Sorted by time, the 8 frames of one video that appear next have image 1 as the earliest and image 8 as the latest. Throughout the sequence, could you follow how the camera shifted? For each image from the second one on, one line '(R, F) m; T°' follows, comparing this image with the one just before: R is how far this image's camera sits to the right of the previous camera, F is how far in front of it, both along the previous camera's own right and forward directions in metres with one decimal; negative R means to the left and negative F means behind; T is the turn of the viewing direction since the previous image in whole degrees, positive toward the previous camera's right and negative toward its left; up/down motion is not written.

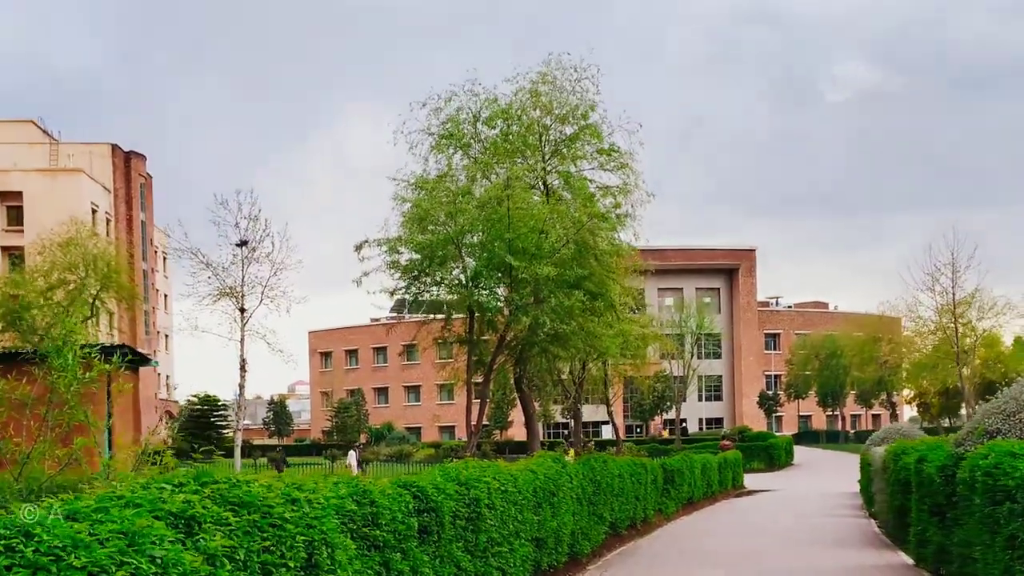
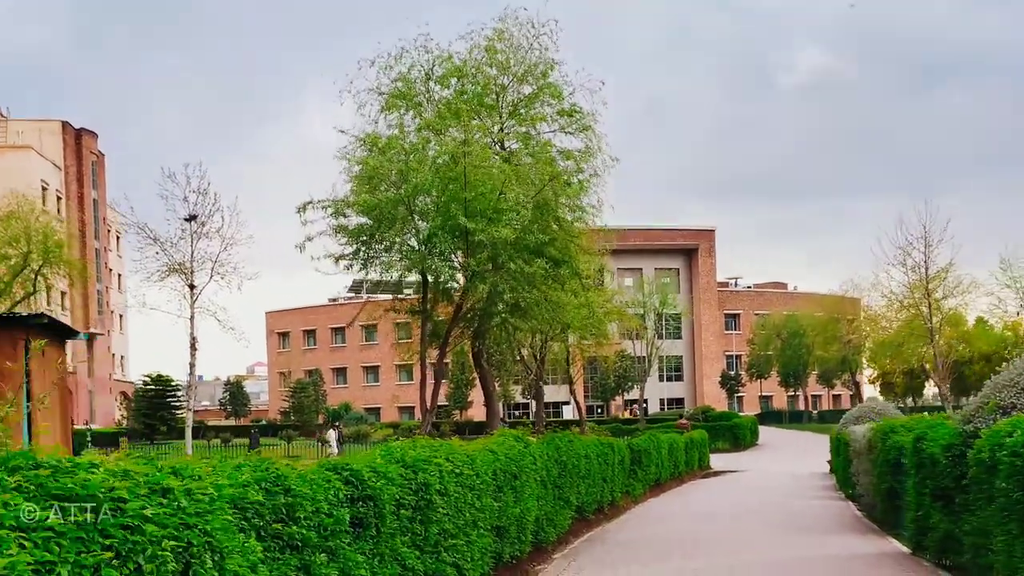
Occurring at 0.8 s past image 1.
(+0.1, +1.6) m; +3°
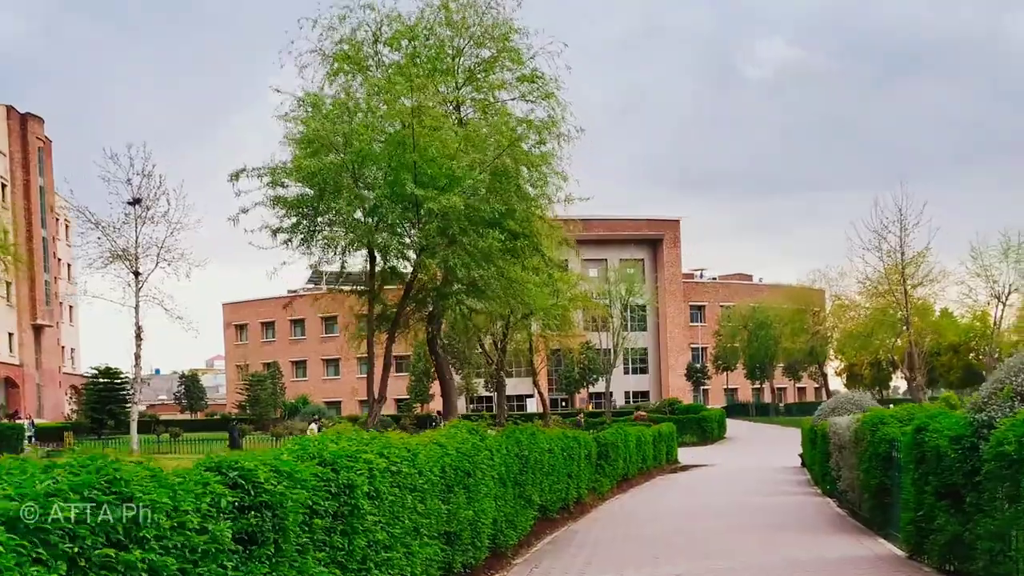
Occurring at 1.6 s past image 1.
(+0.2, +1.6) m; +2°
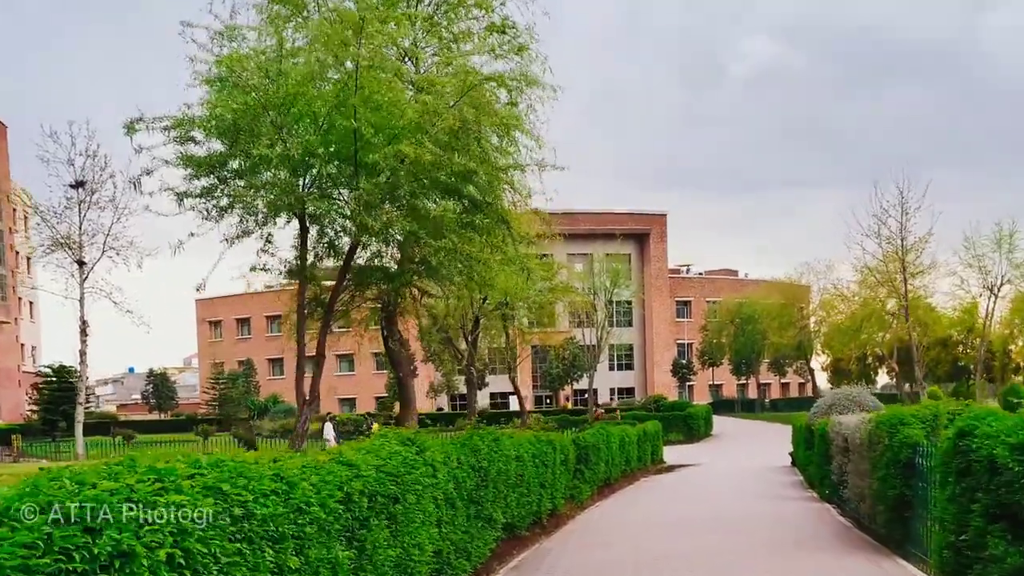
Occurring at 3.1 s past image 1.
(+0.4, +2.3) m; +1°
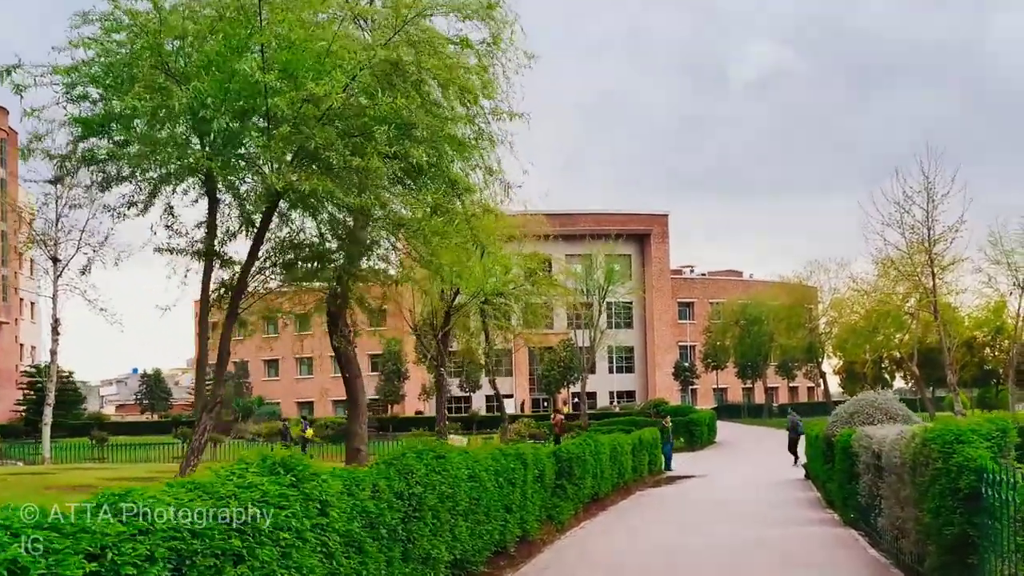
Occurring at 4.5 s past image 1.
(+0.7, +2.8) m; 0°
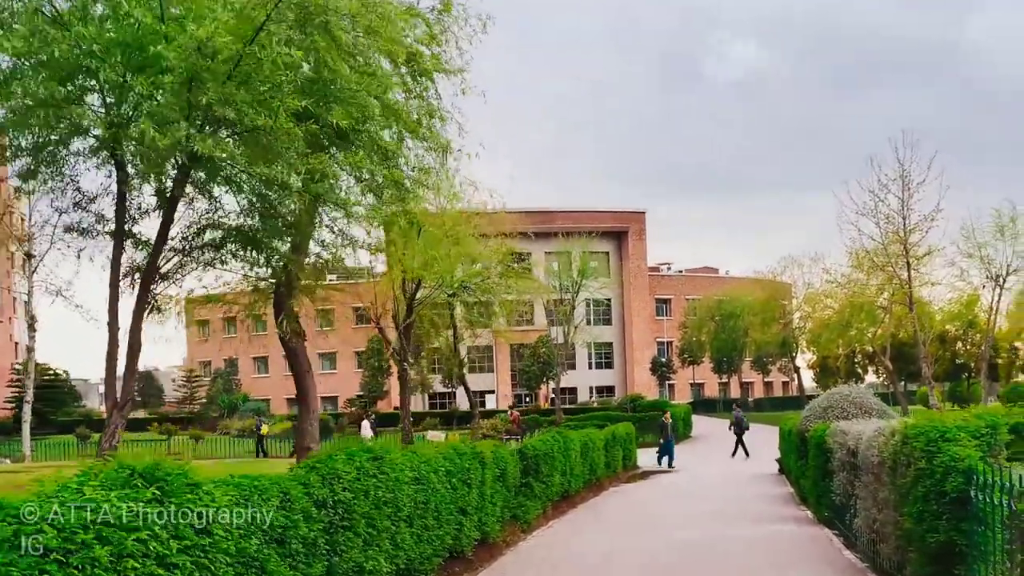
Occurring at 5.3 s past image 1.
(+0.3, +0.9) m; +1°
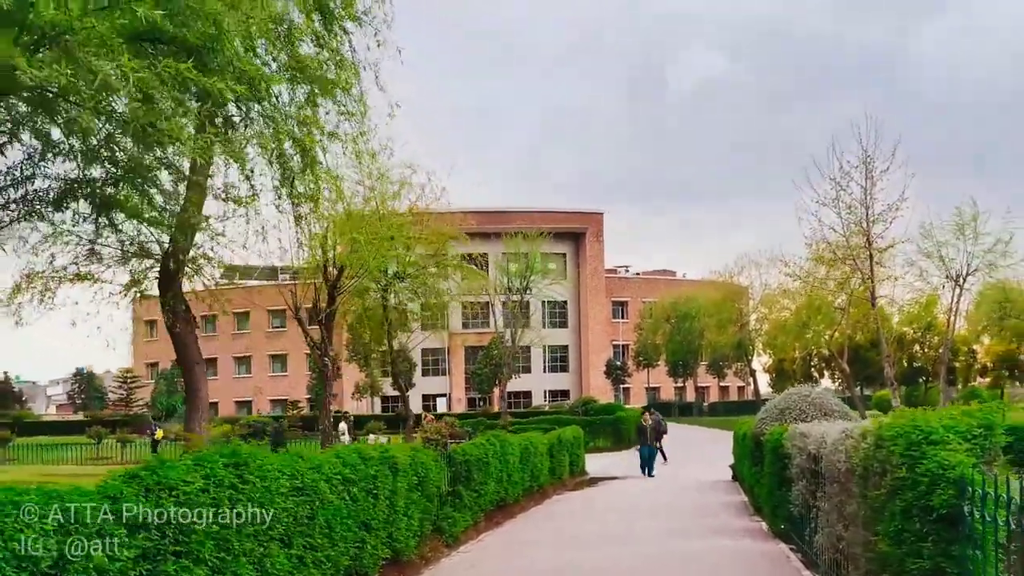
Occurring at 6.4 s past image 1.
(+0.5, +1.7) m; +3°
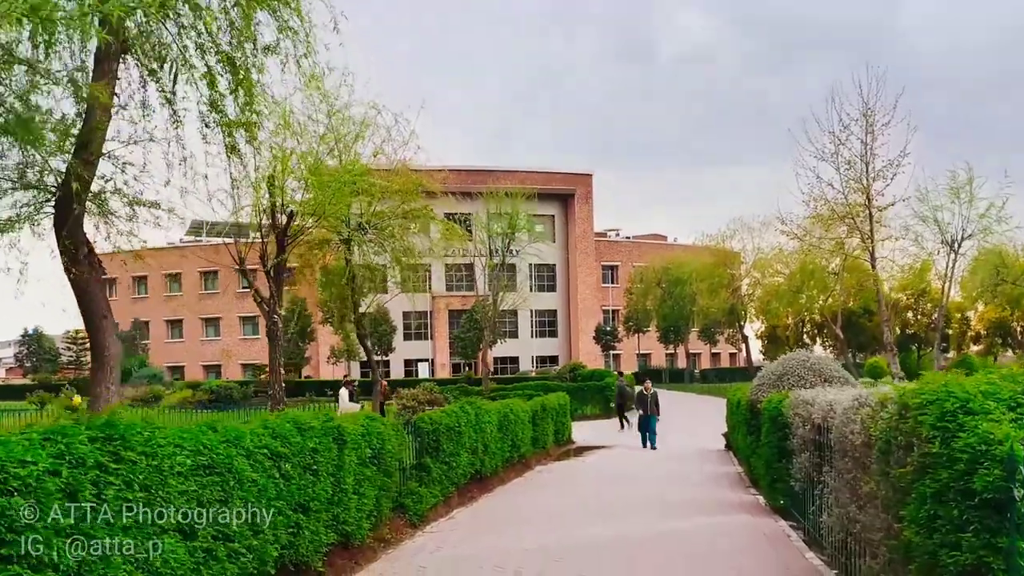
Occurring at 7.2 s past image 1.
(+0.3, +1.5) m; +1°
